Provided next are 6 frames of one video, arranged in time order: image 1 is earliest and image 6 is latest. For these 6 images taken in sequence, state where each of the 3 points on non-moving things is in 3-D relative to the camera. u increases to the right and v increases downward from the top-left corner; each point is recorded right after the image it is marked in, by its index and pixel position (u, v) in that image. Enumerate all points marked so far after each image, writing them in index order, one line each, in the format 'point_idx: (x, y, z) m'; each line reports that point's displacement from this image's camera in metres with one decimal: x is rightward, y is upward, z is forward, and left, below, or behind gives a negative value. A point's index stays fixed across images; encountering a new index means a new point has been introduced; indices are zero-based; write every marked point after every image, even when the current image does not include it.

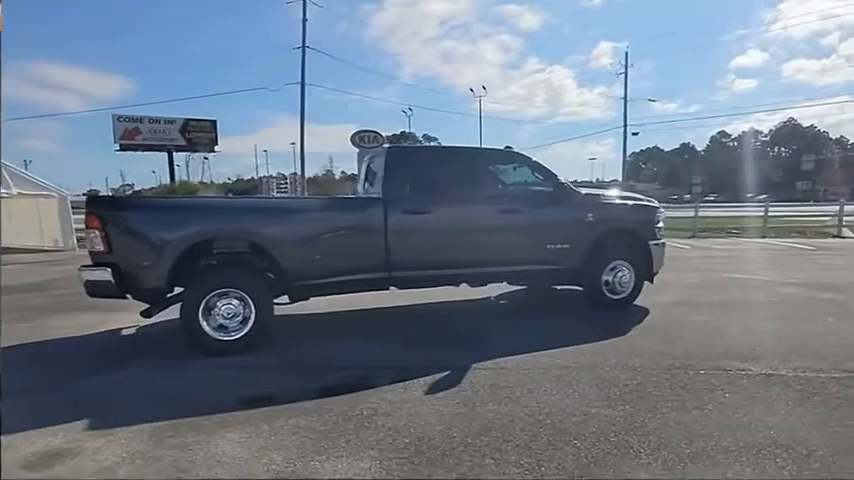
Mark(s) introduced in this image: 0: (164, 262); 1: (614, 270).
0: (-2.8, -0.2, +5.6) m
1: (+2.6, -0.4, +7.5) m
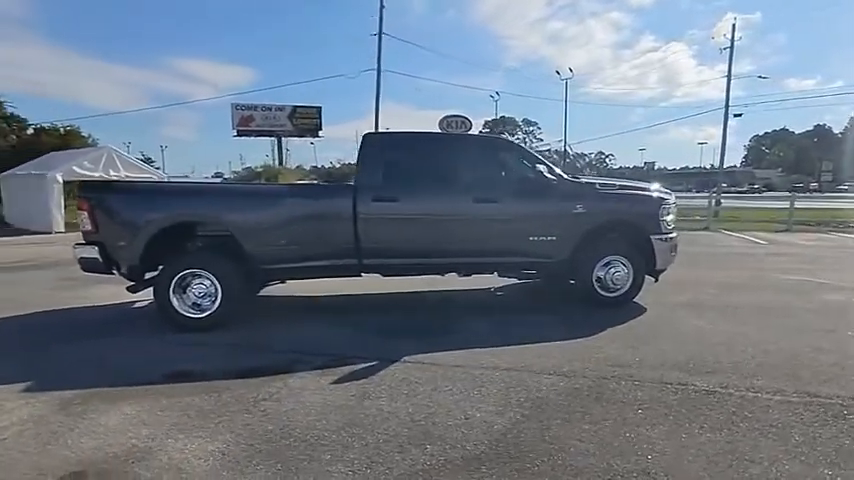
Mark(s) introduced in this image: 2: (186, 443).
0: (-3.3, 0.0, +6.1) m
1: (+2.3, -0.3, +6.9) m
2: (-1.6, -1.3, +3.4) m
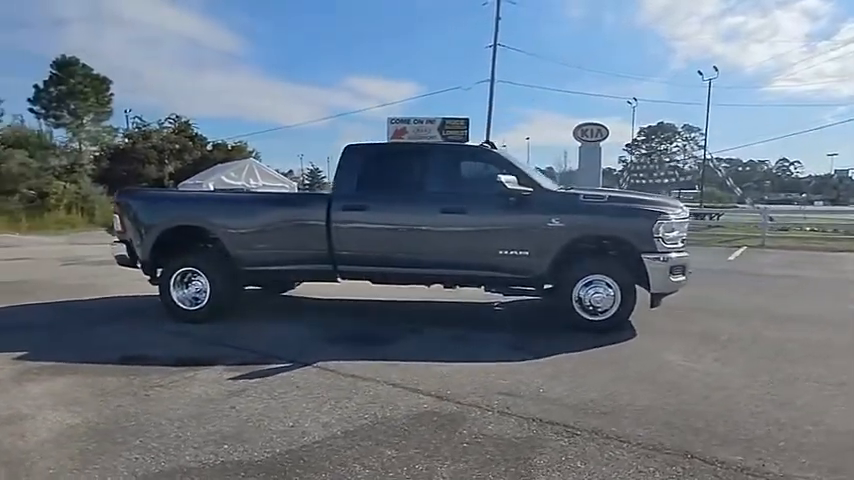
0: (-3.7, 0.0, +7.0) m
1: (+1.9, -0.5, +6.2) m
2: (-2.8, -1.3, +4.0) m
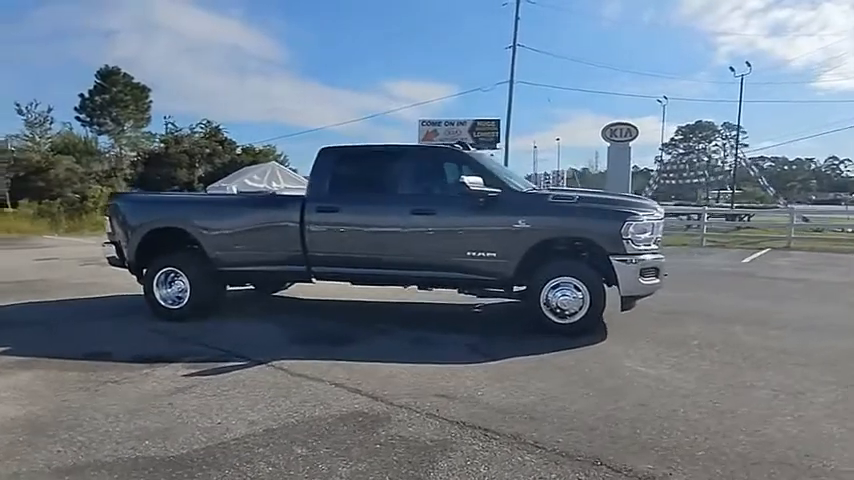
0: (-4.0, 0.0, +7.2) m
1: (+1.5, -0.6, +6.1) m
2: (-3.4, -1.3, +4.1) m
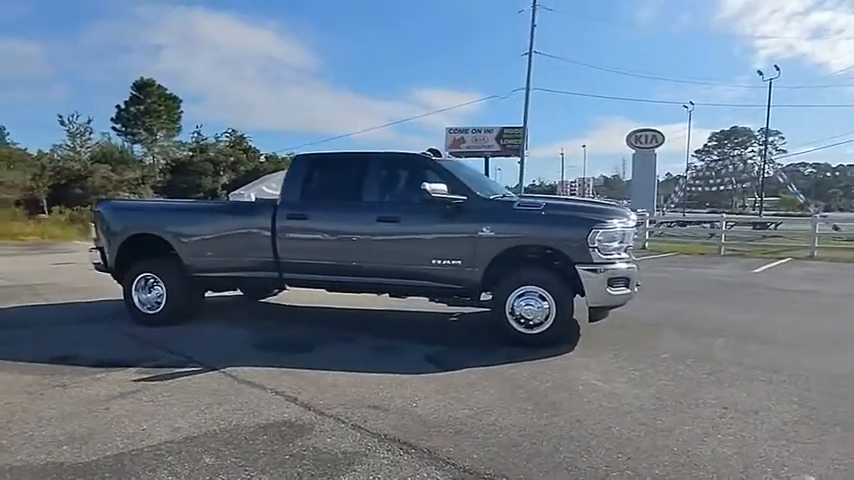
0: (-4.4, -0.1, +7.4) m
1: (+1.1, -0.7, +6.0) m
2: (-3.9, -1.4, +4.2) m
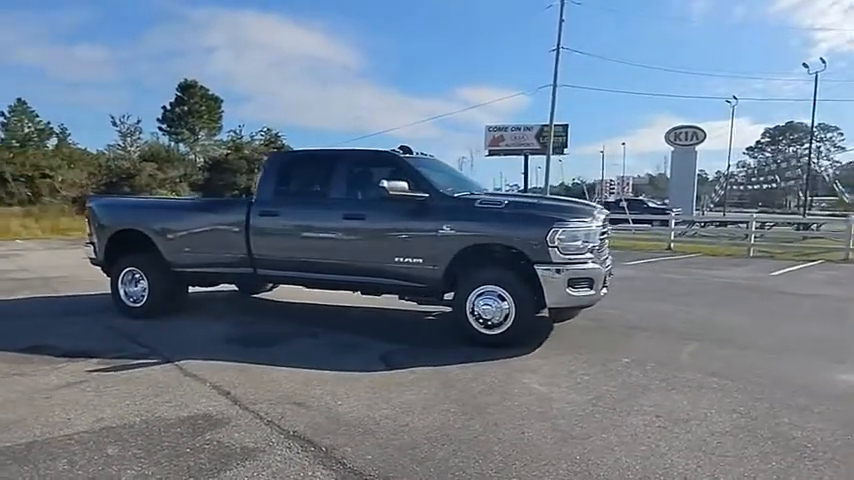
0: (-4.7, 0.0, +7.7) m
1: (+0.7, -0.6, +5.8) m
2: (-4.5, -1.3, +4.5) m
